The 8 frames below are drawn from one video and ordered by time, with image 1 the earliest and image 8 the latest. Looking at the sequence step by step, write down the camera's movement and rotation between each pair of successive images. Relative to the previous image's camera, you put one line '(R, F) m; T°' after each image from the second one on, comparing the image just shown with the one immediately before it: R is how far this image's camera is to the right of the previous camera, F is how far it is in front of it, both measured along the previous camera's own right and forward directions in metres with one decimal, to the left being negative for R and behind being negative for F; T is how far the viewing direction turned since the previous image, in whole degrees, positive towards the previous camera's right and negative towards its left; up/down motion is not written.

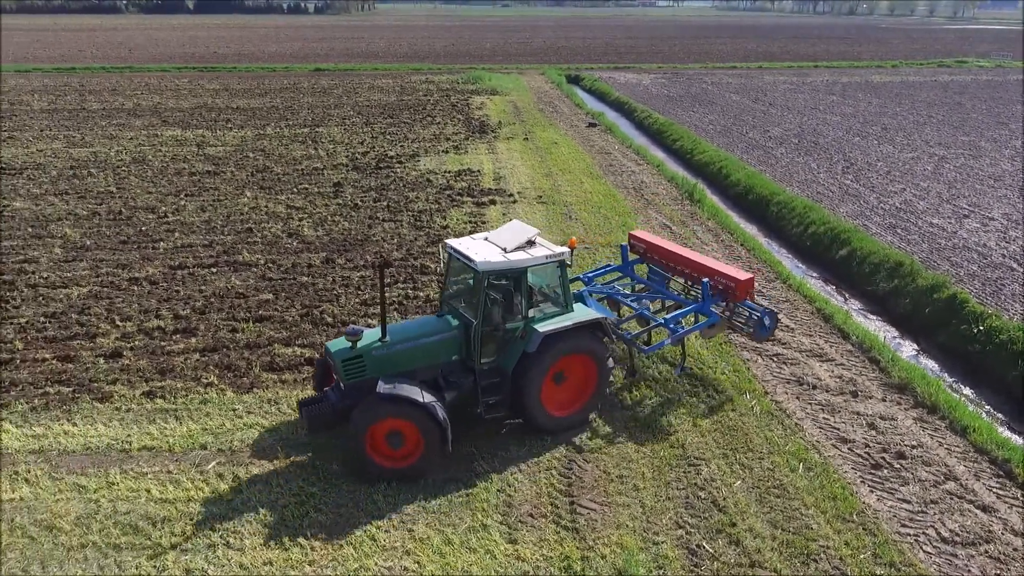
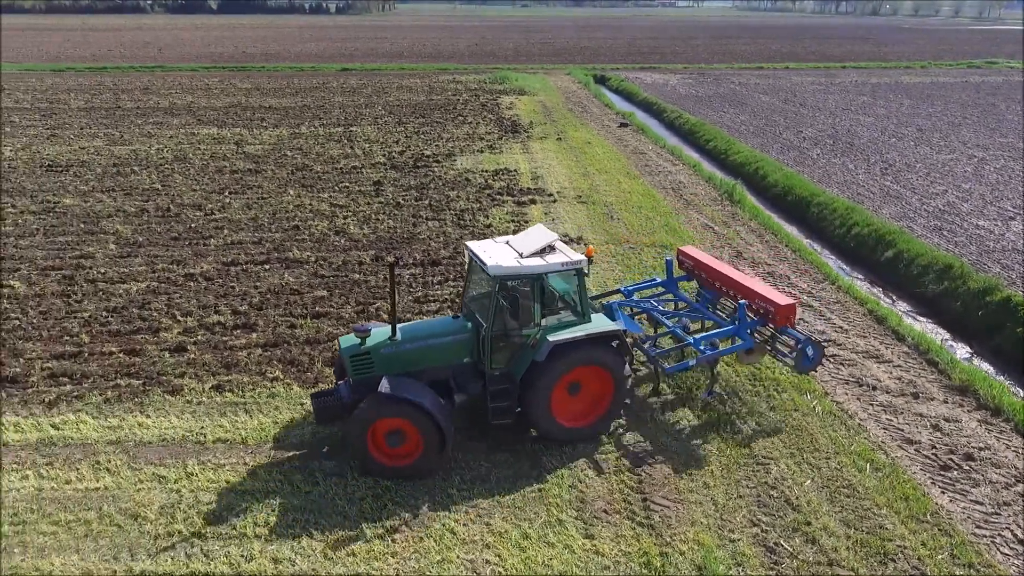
(-0.5, -0.1) m; -1°
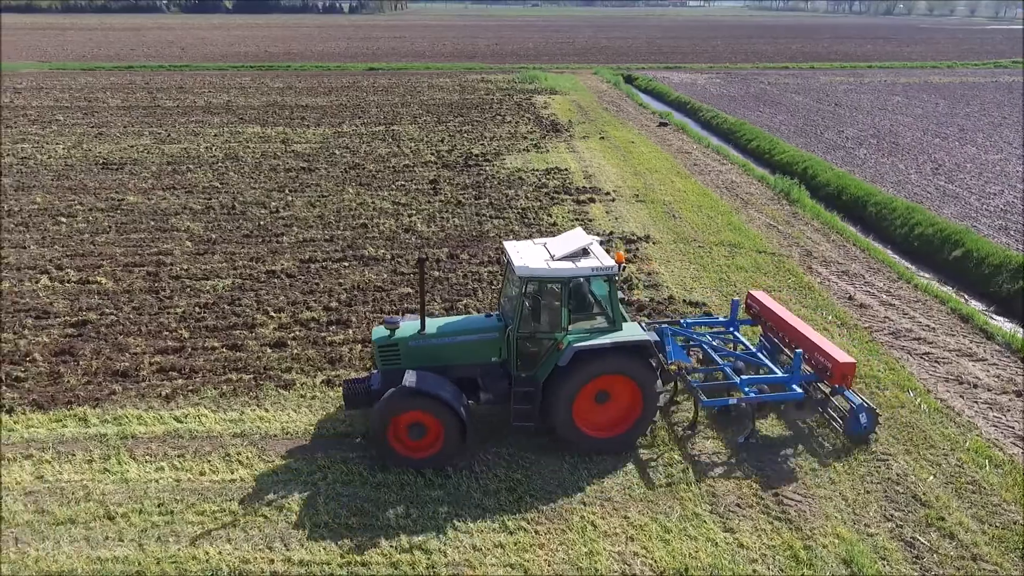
(-1.0, -0.1) m; -1°
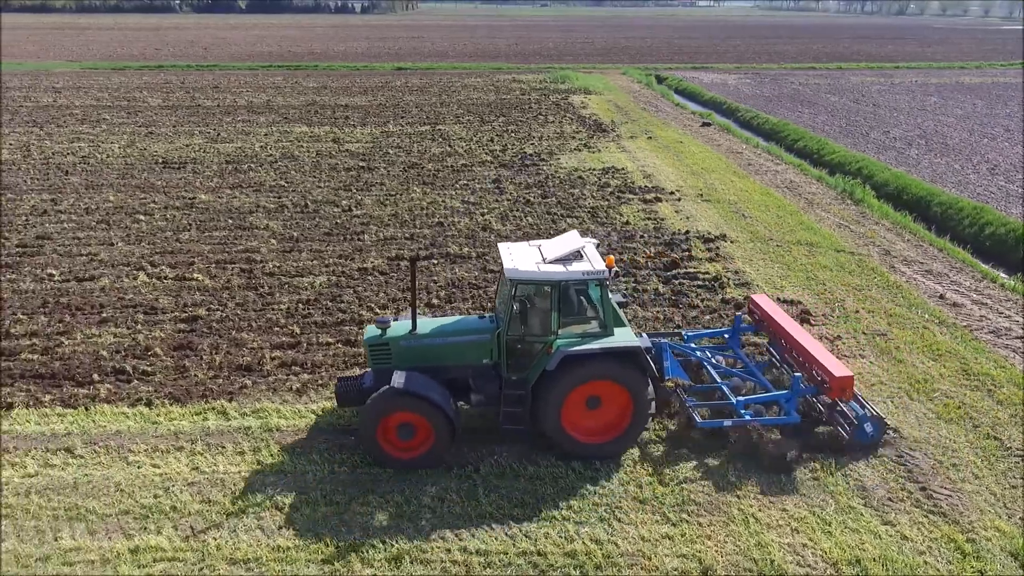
(-1.2, -0.1) m; 0°
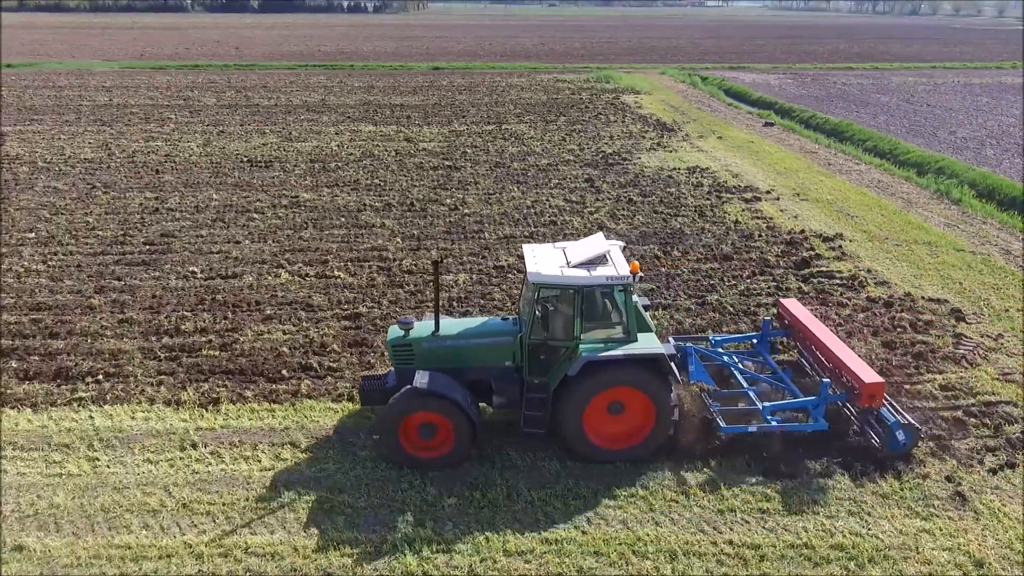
(-1.9, -0.1) m; 0°
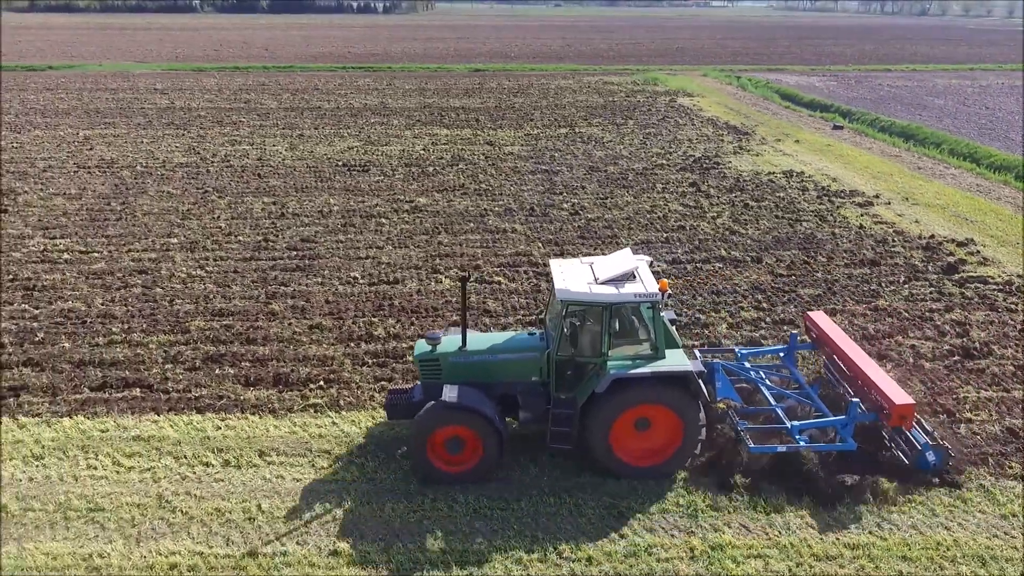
(-2.2, -0.1) m; 0°
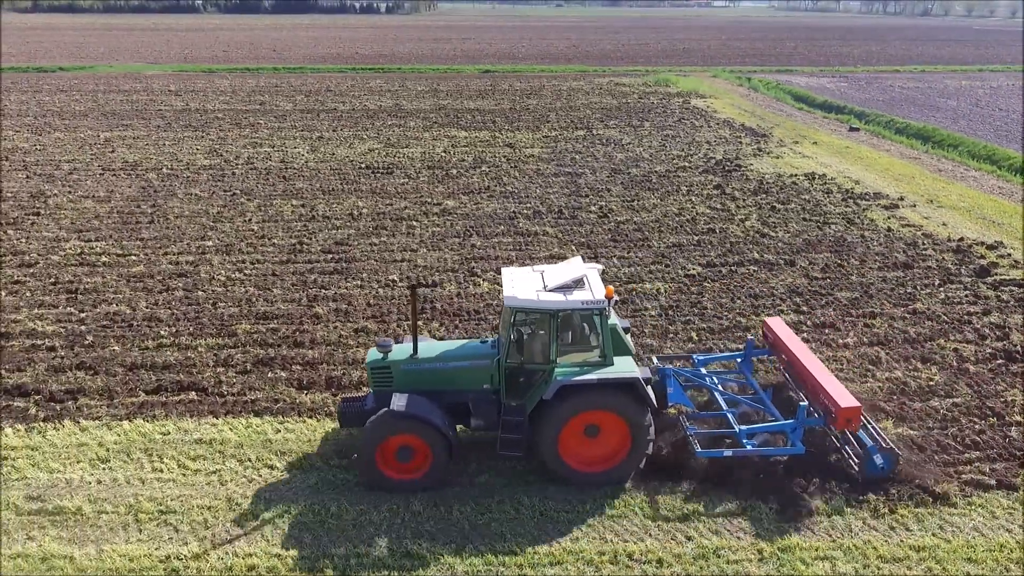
(-0.5, -0.1) m; 0°
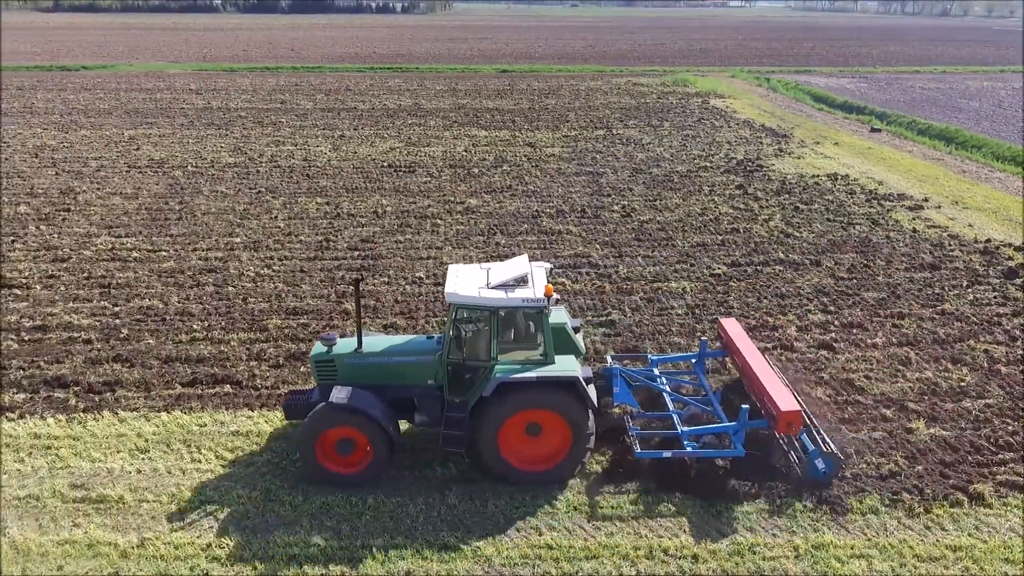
(-0.2, -0.1) m; -1°
